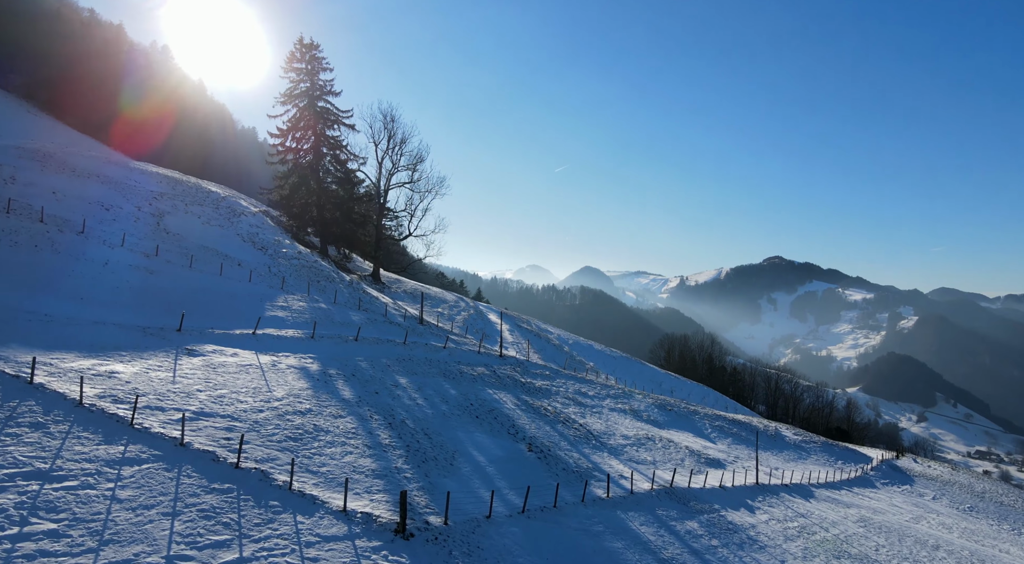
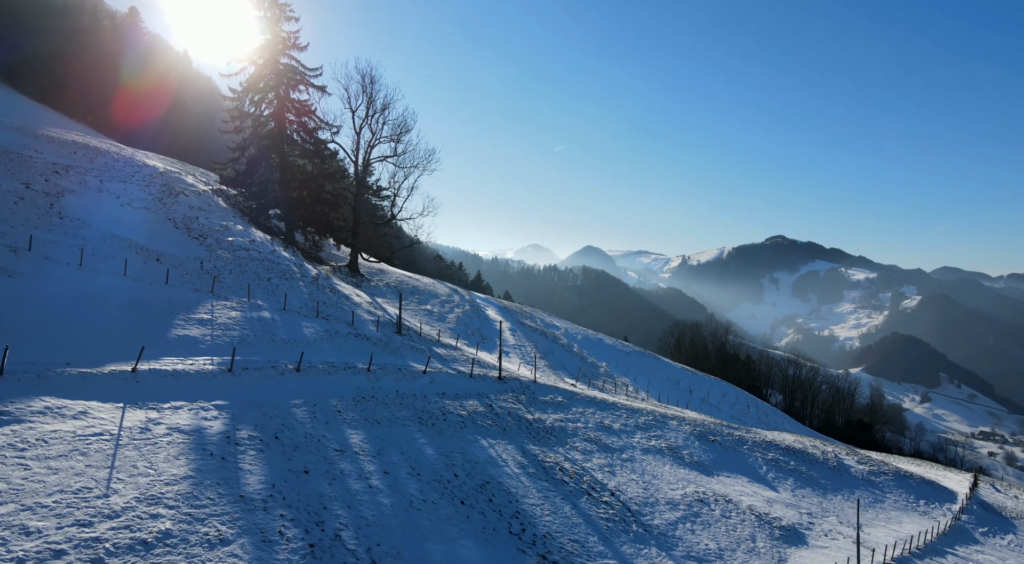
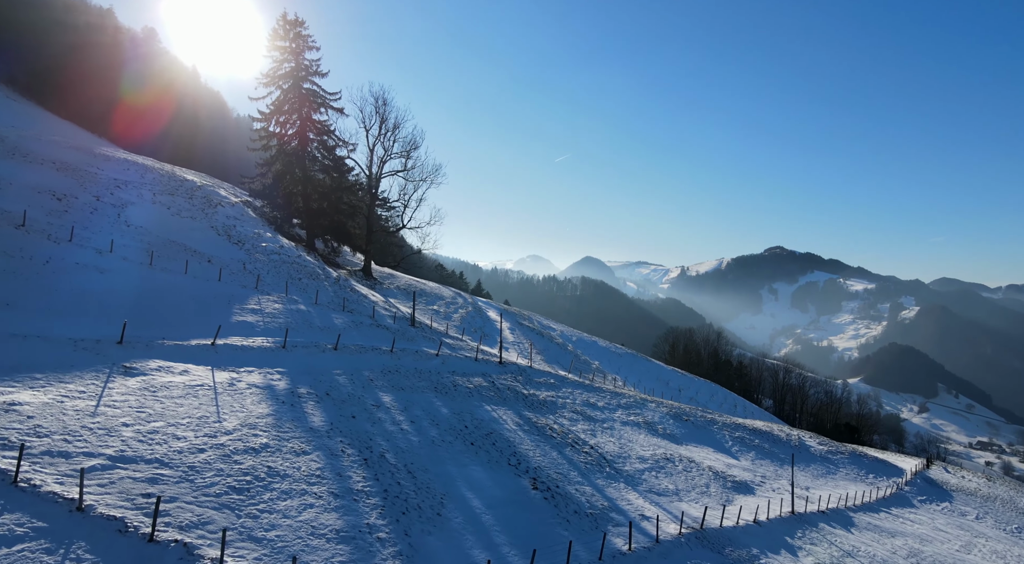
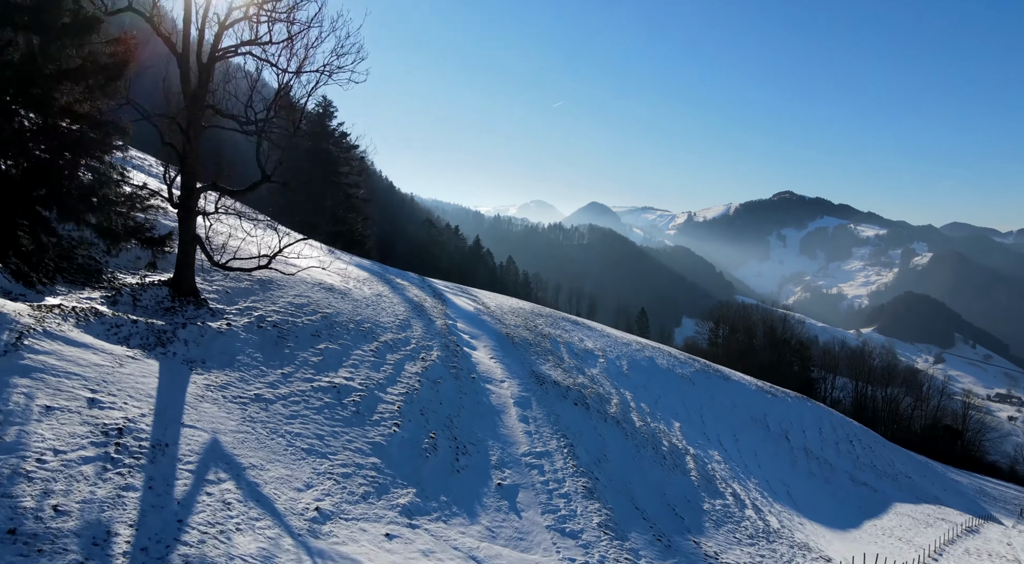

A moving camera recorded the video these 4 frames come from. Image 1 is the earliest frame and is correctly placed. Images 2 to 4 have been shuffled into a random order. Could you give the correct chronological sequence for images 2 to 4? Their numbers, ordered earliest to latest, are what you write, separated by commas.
3, 2, 4
